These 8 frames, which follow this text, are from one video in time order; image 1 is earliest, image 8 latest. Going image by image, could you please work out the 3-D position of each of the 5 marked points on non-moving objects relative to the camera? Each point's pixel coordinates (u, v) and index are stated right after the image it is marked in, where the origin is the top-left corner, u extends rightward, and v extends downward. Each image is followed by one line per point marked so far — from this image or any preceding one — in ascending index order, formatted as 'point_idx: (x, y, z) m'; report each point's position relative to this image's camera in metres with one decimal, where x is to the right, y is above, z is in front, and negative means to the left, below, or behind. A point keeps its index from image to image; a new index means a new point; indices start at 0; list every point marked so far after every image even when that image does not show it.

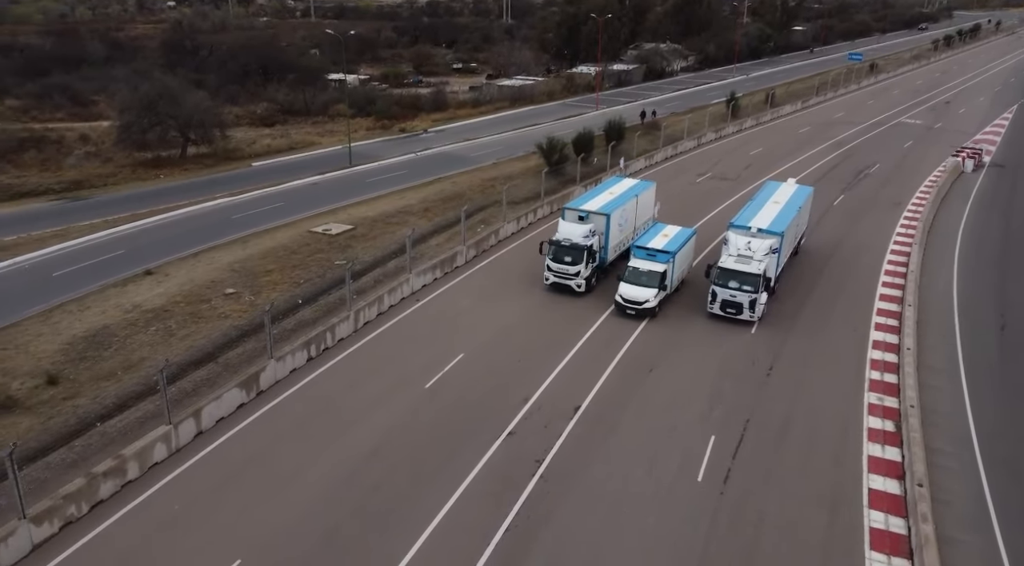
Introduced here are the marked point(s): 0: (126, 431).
0: (-9.5, -3.6, +19.4) m
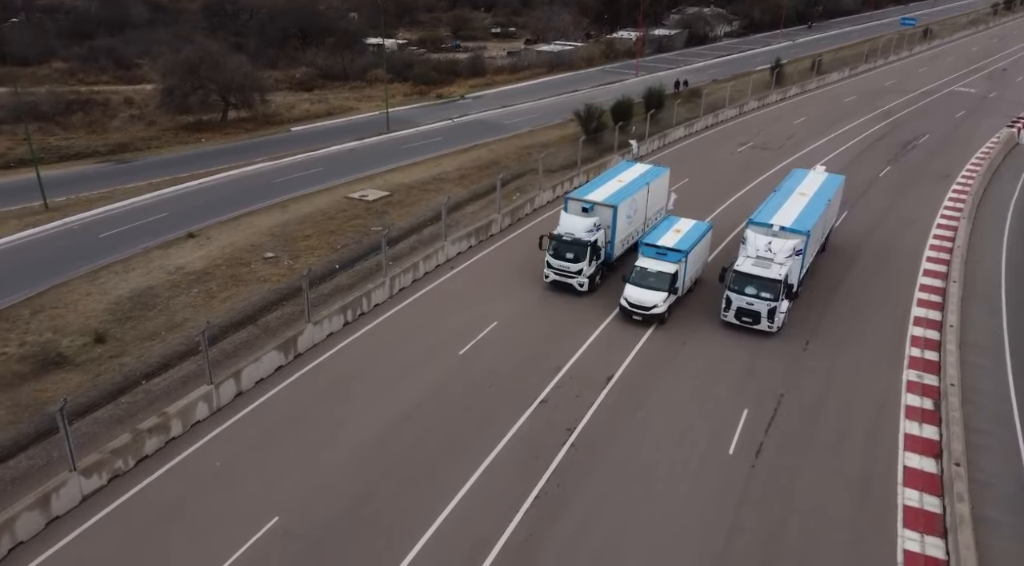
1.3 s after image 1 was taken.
0: (-8.7, -2.7, +20.0) m
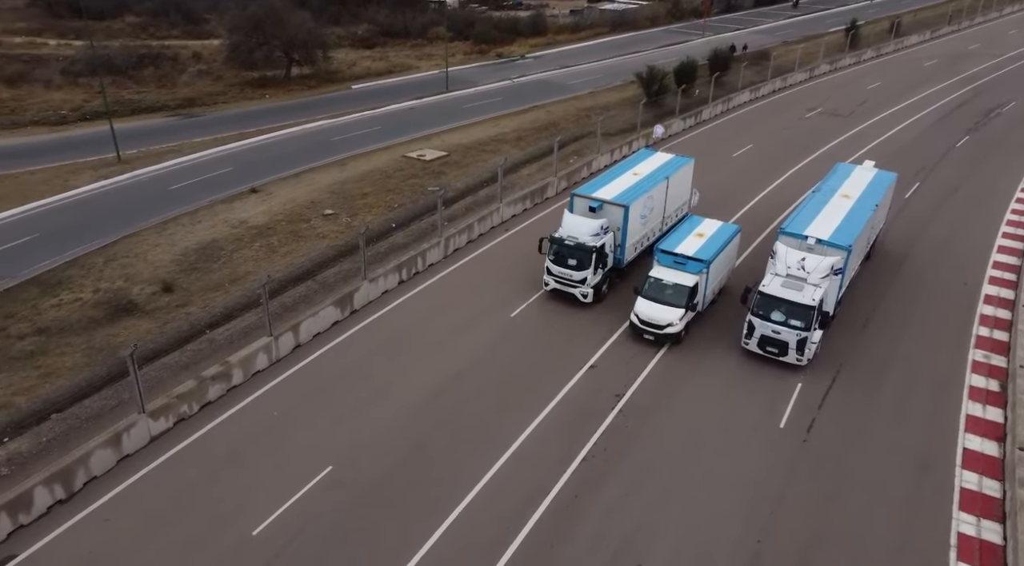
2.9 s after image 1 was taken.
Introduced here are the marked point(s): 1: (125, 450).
0: (-7.4, -1.5, +20.9) m
1: (-8.6, -3.7, +17.4) m
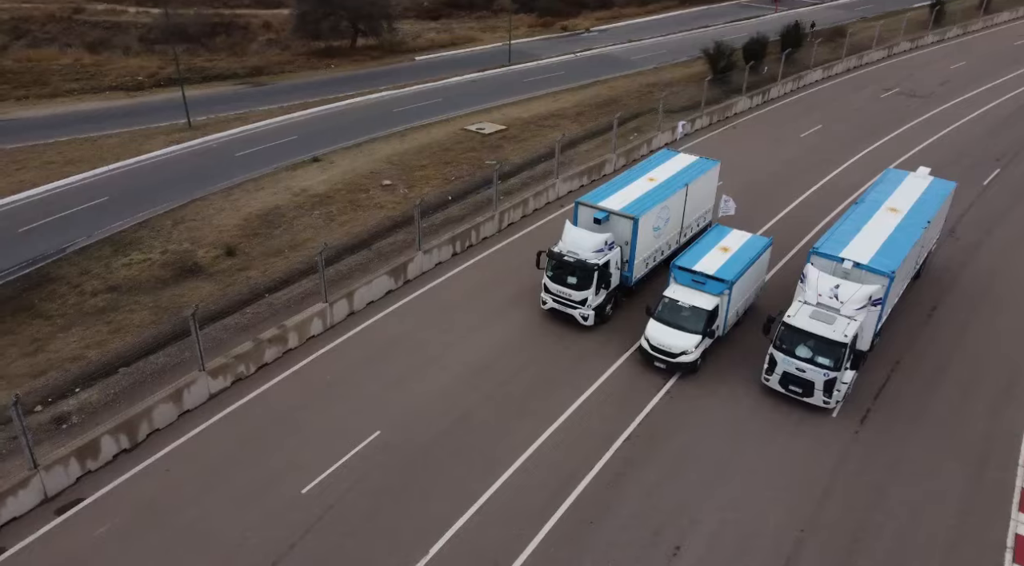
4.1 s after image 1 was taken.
0: (-6.1, -0.6, +21.6) m
1: (-7.6, -2.8, +18.3) m
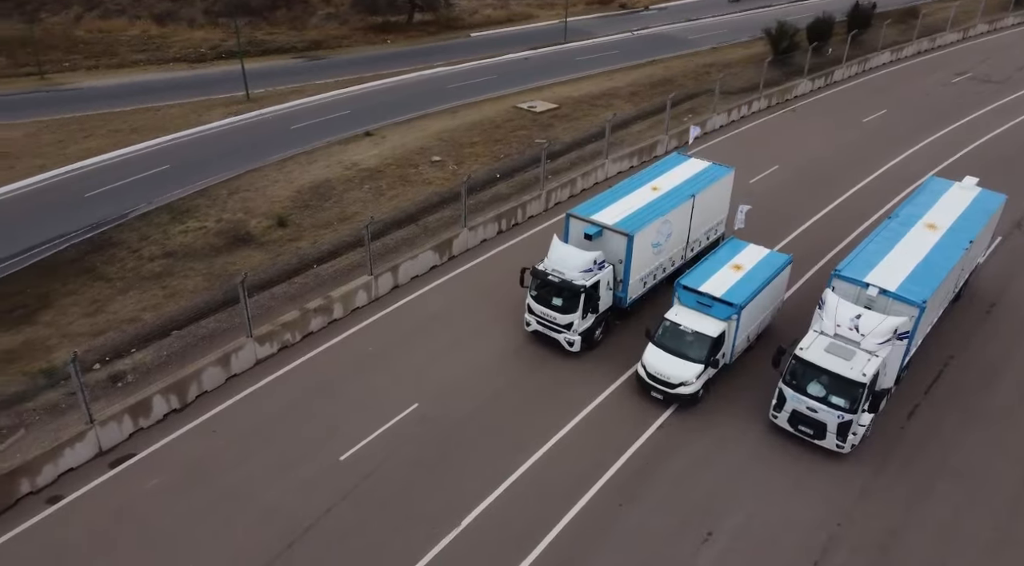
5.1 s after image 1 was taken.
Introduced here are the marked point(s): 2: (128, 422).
0: (-4.9, +0.2, +22.1) m
1: (-6.7, -2.1, +19.0) m
2: (-8.4, -3.0, +17.1) m
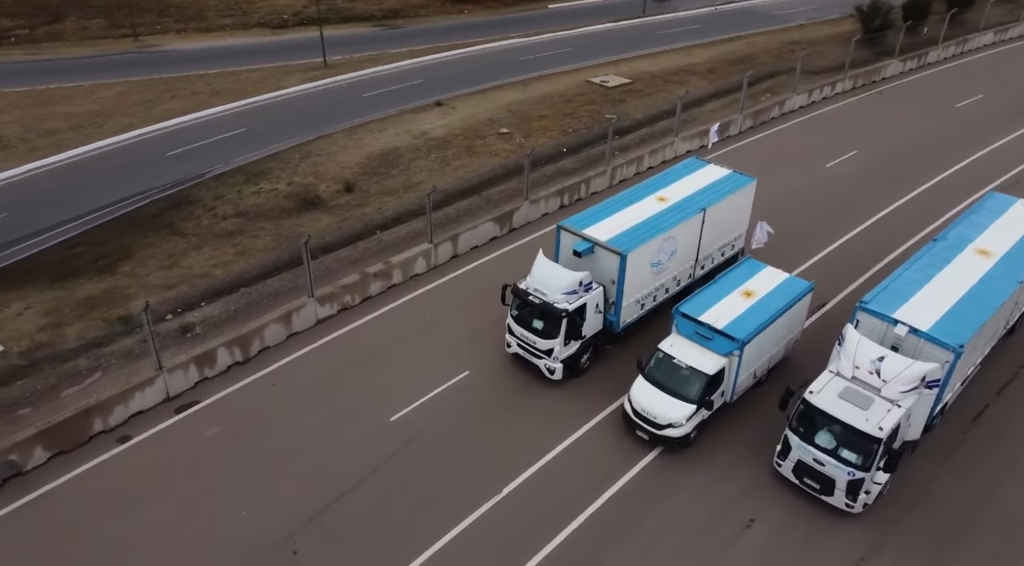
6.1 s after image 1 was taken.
0: (-3.3, +1.2, +22.6) m
1: (-5.5, -1.1, +19.8) m
2: (-7.3, -2.0, +18.0) m
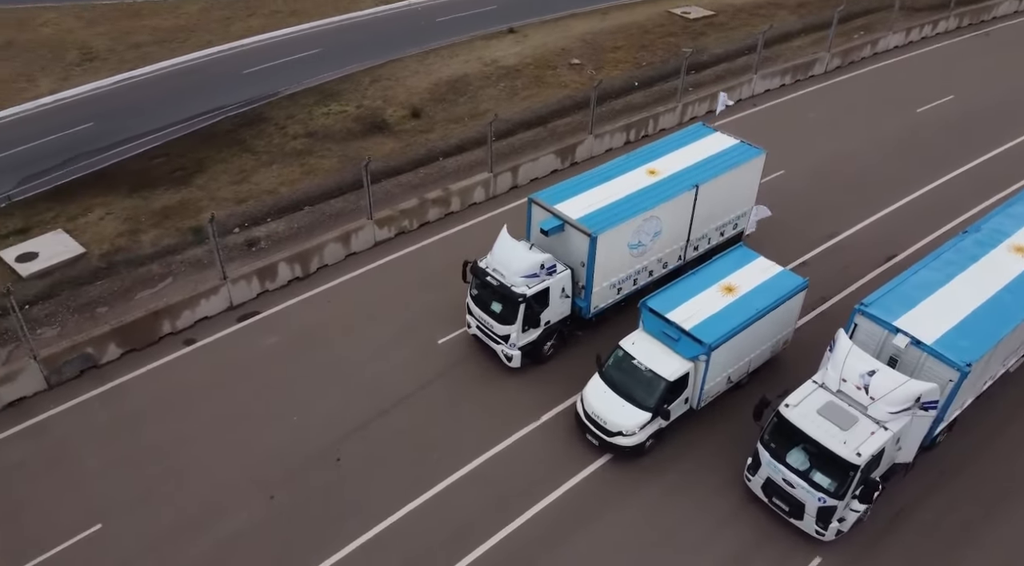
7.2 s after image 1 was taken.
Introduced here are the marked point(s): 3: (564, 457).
0: (-1.6, +3.3, +22.8) m
1: (-4.2, +0.9, +20.4) m
2: (-6.2, 0.0, +19.0) m
3: (+1.0, -3.3, +15.2) m
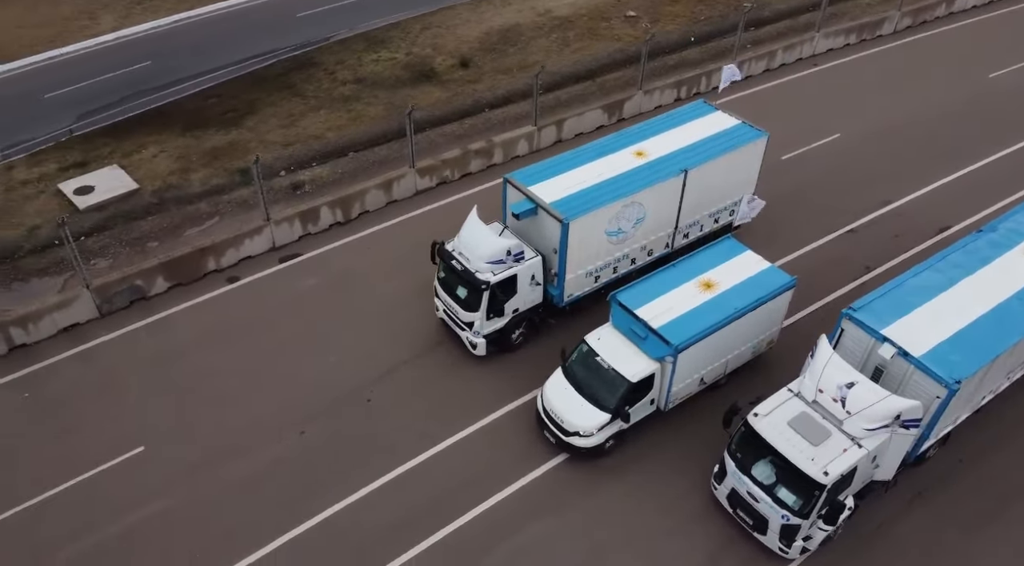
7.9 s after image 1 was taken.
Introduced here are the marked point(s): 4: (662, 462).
0: (-0.3, +4.7, +22.8) m
1: (-3.1, +2.3, +20.7) m
2: (-5.3, +1.4, +19.5) m
3: (+1.4, -2.5, +15.4) m
4: (+2.8, -3.2, +14.6) m
